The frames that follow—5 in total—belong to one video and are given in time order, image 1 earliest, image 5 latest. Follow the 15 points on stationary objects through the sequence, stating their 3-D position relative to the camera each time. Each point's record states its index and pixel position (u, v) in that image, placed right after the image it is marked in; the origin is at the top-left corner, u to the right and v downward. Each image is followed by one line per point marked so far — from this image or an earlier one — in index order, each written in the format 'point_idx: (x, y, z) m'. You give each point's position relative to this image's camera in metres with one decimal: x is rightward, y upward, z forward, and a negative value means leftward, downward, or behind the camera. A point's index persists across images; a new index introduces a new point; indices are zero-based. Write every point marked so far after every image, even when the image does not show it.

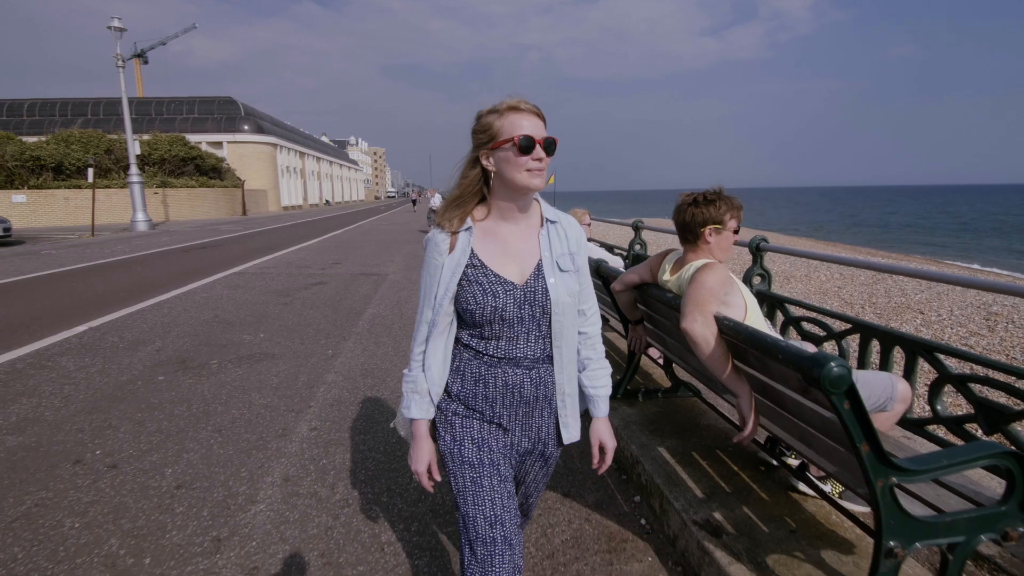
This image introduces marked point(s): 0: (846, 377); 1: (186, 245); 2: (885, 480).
0: (+1.4, -0.4, +1.3) m
1: (-15.6, +2.2, +15.6) m
2: (+1.7, -0.9, +1.5) m
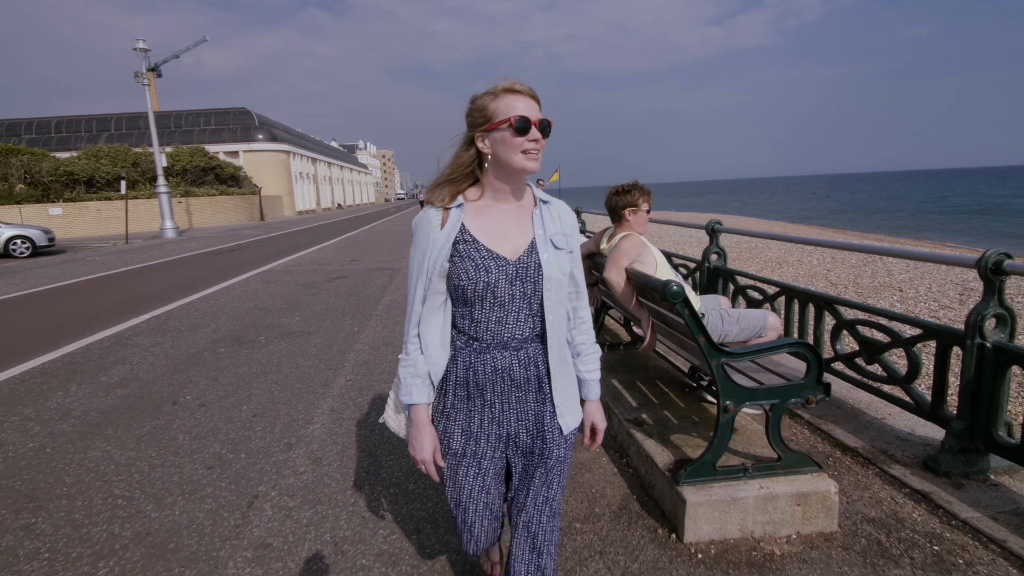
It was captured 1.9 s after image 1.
0: (+1.2, 0.0, +2.2) m
1: (-15.6, +2.1, +16.8) m
2: (+1.5, -0.5, +2.4) m
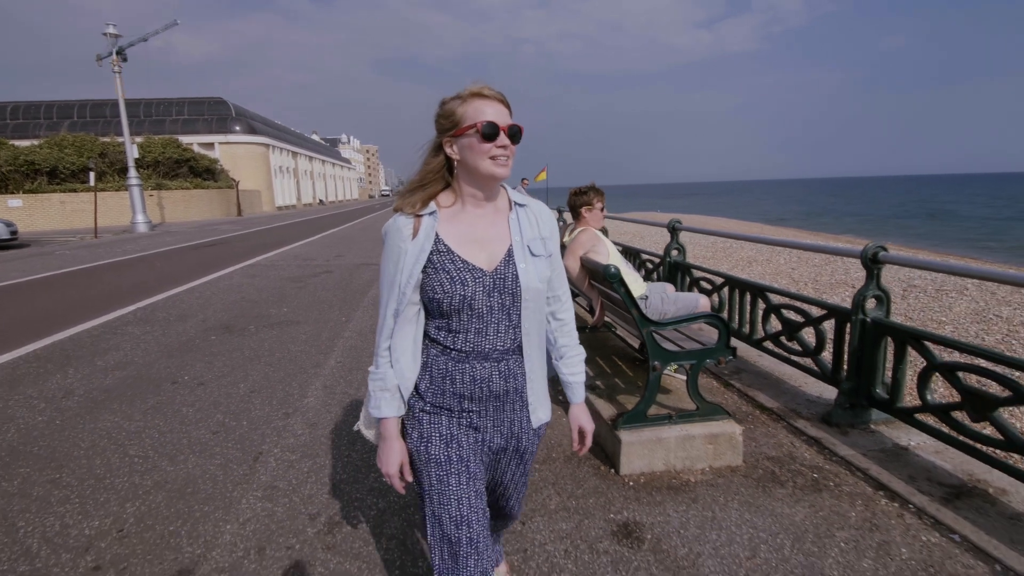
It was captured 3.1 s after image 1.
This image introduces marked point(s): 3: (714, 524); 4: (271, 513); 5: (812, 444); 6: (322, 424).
0: (+0.9, +0.1, +2.8) m
1: (-16.5, +2.3, +16.6) m
2: (+1.2, -0.4, +3.0) m
3: (+1.7, -1.9, +2.6) m
4: (-2.0, -1.9, +2.7) m
5: (+3.3, -1.7, +3.5) m
6: (-2.2, -1.5, +3.6) m
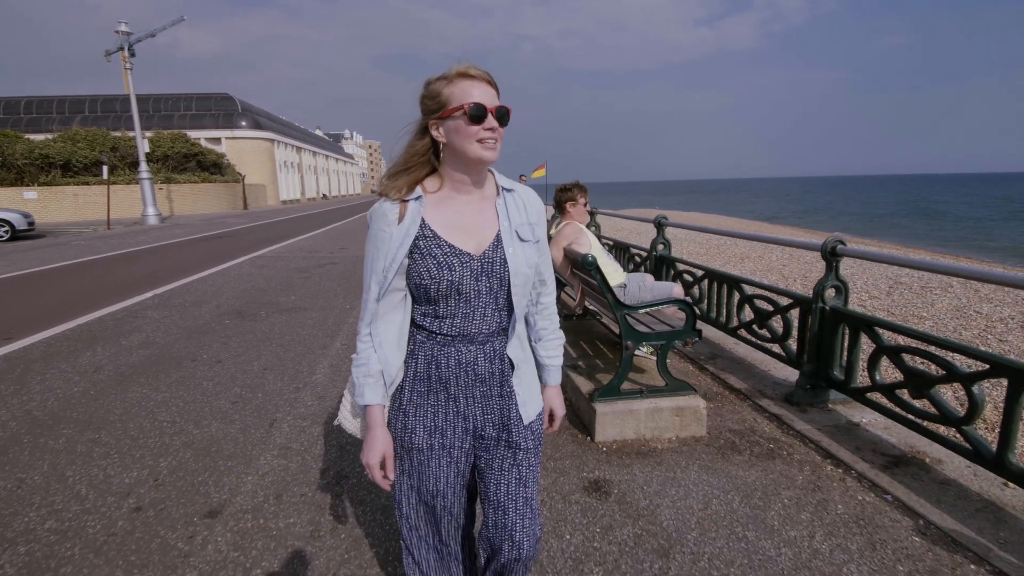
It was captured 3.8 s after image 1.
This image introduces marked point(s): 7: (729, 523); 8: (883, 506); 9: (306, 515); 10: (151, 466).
0: (+0.8, +0.3, +3.1) m
1: (-16.5, +2.8, +17.0) m
2: (+1.1, -0.2, +3.3) m
3: (+1.5, -1.8, +3.0) m
4: (-2.1, -1.7, +3.1) m
5: (+3.1, -1.6, +3.8) m
6: (-2.3, -1.4, +4.0) m
7: (+1.8, -1.9, +2.6) m
8: (+3.3, -2.0, +2.9) m
9: (-1.7, -1.9, +2.7) m
10: (-3.5, -1.7, +3.1) m
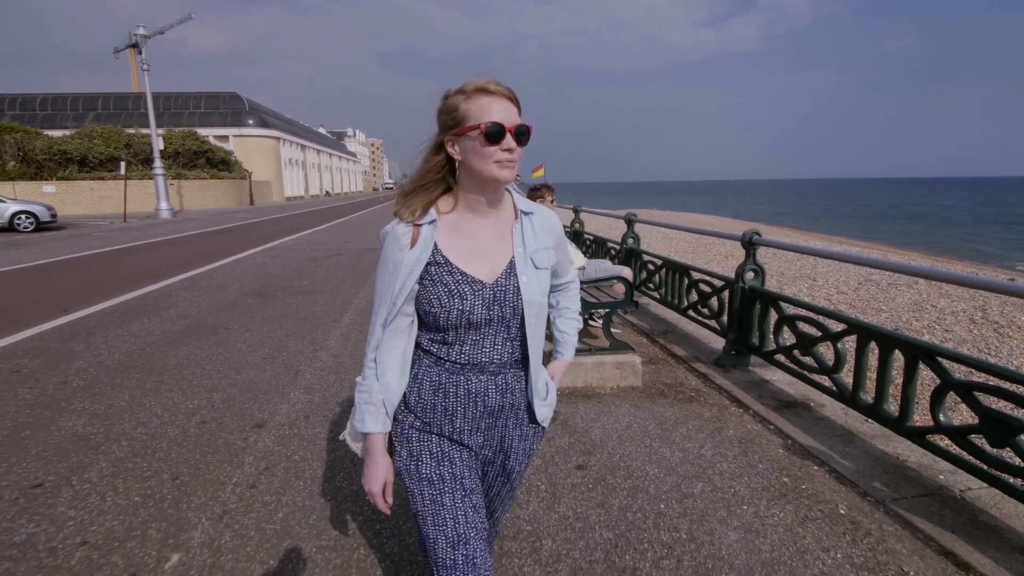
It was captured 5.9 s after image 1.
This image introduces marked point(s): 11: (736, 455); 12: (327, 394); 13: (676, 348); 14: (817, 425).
0: (+0.5, +0.5, +4.0) m
1: (-16.8, +3.3, +17.9) m
2: (+0.8, 0.0, +4.2) m
3: (+1.2, -1.5, +3.9) m
4: (-2.5, -1.4, +4.0) m
5: (+2.8, -1.3, +4.7) m
6: (-2.6, -1.0, +4.9) m
7: (+1.4, -1.7, +3.5) m
8: (+3.0, -1.7, +3.8) m
9: (-2.1, -1.5, +3.6) m
10: (-3.8, -1.4, +4.0) m
11: (+2.4, -1.8, +3.4) m
12: (-2.4, -1.4, +4.0) m
13: (+2.7, -1.0, +5.4) m
14: (+3.7, -1.7, +3.9) m
